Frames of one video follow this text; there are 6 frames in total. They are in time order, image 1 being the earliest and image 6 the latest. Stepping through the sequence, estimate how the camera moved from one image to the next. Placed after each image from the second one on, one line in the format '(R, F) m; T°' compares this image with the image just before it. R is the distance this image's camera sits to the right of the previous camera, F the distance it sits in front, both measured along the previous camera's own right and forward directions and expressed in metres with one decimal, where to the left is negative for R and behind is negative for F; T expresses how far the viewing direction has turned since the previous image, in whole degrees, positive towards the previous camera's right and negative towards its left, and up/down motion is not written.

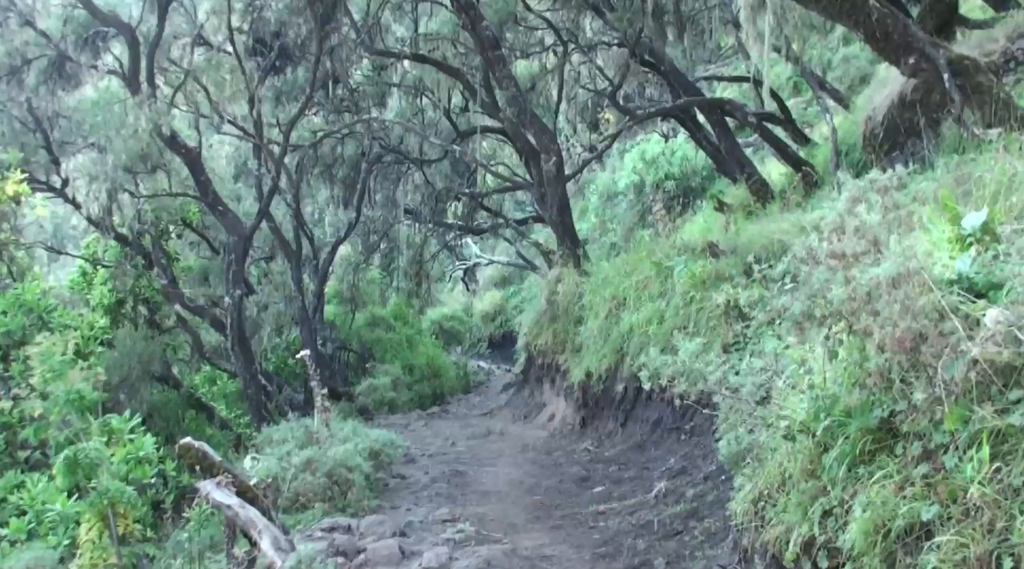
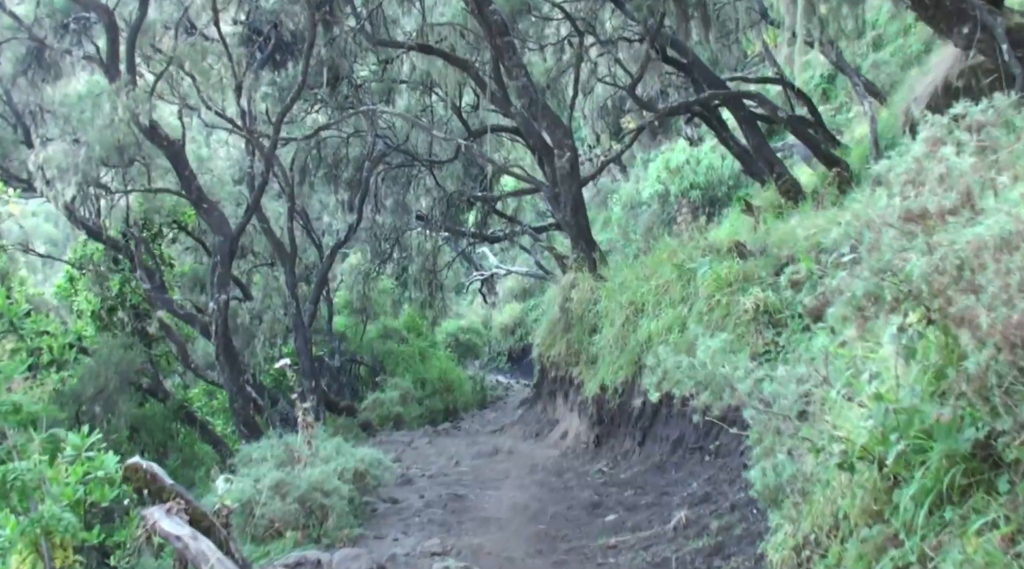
(+0.2, +1.1) m; -2°
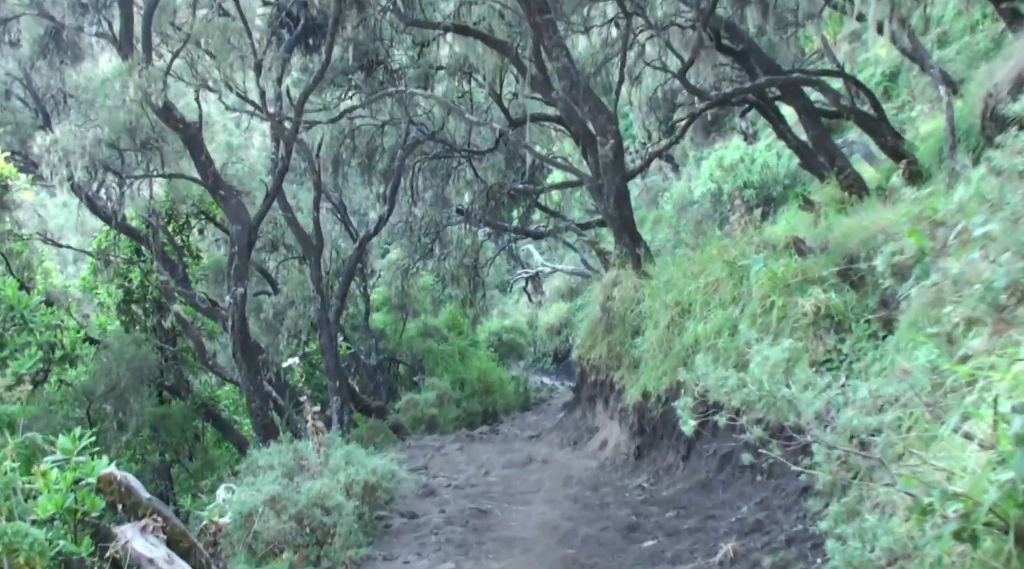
(+0.2, +0.9) m; -3°
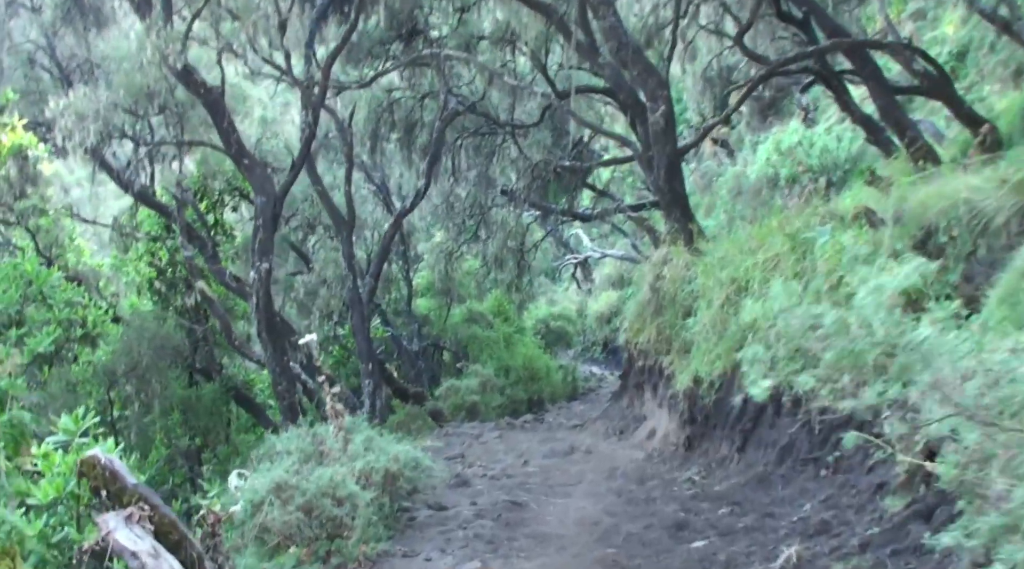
(+0.1, +0.8) m; -3°
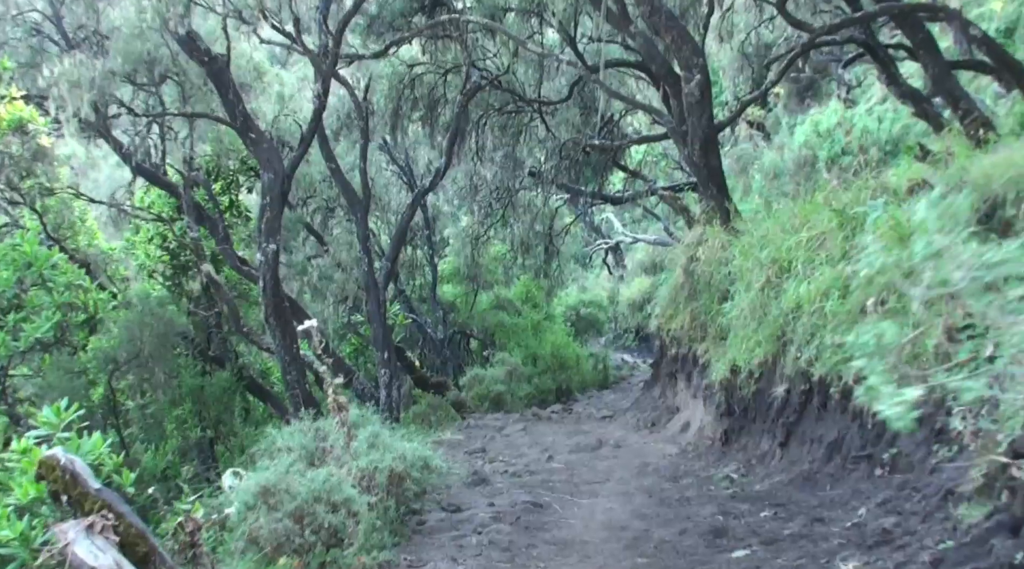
(+0.1, +0.7) m; -2°
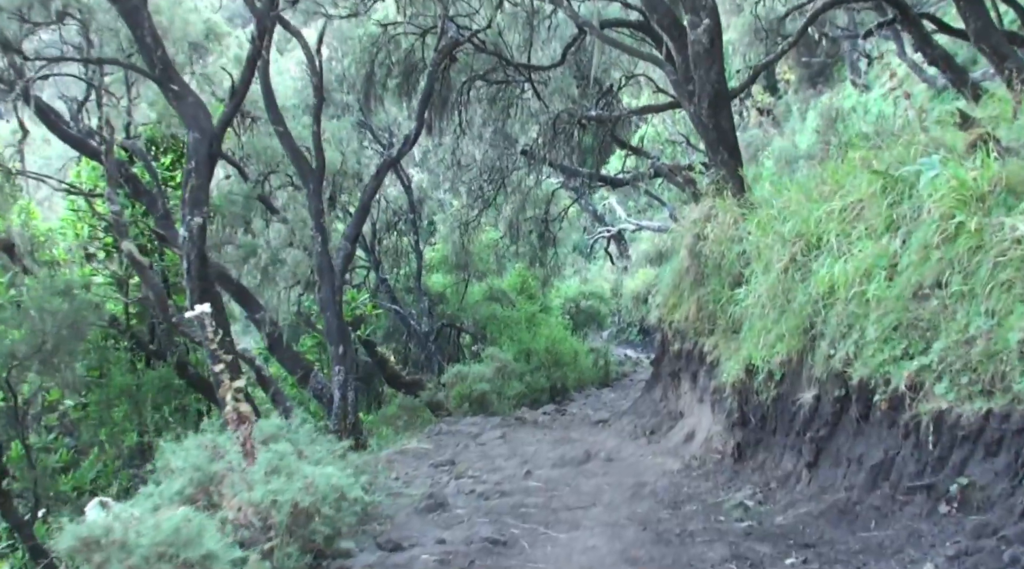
(+0.3, +1.6) m; 0°
